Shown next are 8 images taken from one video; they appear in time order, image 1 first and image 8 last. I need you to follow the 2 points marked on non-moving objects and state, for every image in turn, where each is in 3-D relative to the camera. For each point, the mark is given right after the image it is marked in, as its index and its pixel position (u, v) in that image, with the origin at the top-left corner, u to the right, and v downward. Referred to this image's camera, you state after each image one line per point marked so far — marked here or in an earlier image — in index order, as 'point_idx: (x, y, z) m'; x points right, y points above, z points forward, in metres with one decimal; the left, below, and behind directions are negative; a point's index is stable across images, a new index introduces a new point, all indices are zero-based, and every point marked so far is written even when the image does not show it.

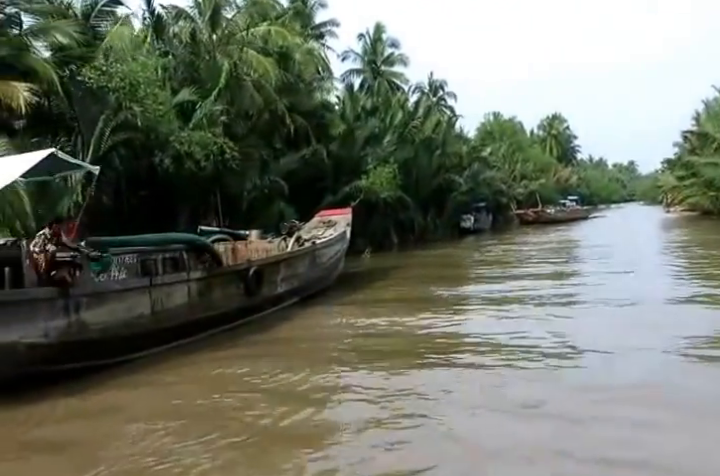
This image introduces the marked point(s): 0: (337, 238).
0: (-0.5, 0.0, +13.1) m
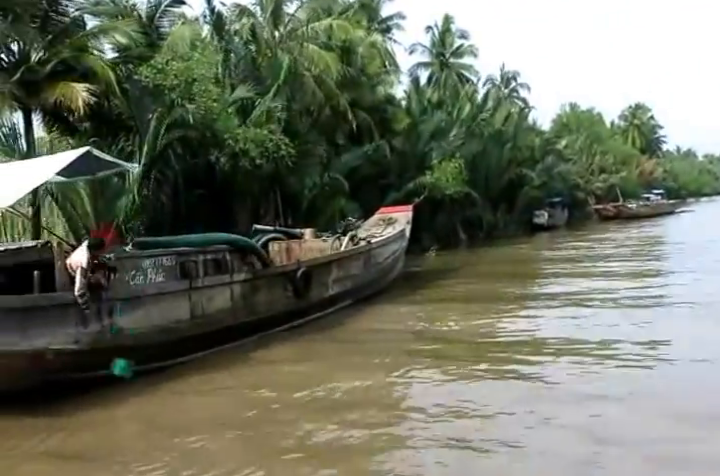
0: (+0.6, 0.0, +12.6) m
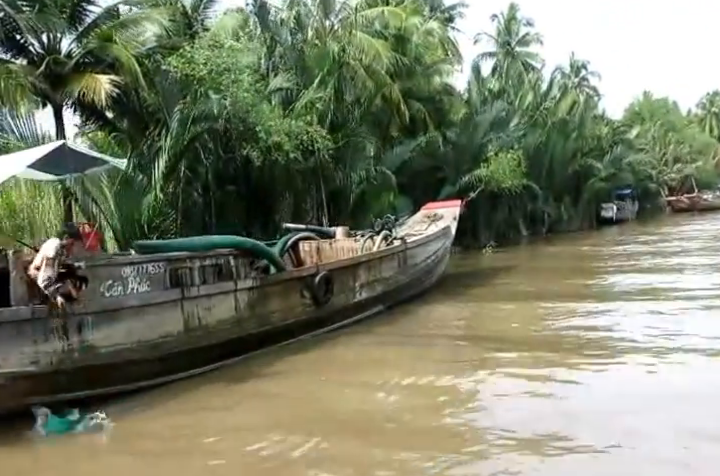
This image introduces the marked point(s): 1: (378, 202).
0: (+1.3, +0.1, +11.6) m
1: (+0.5, +1.0, +19.1) m
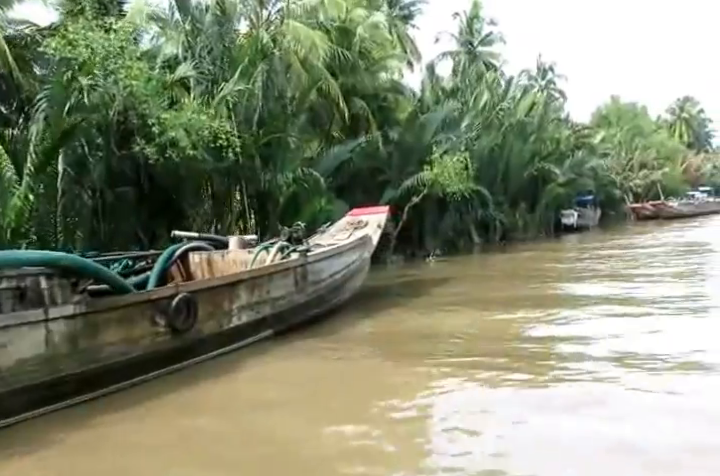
0: (-0.1, -0.1, +10.3) m
1: (-1.2, +0.9, +17.9) m
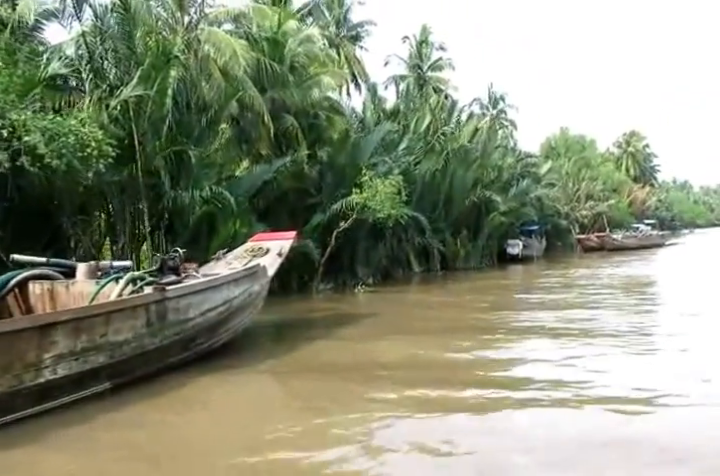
0: (-1.6, -0.5, +8.7) m
1: (-3.1, +0.3, +16.2) m
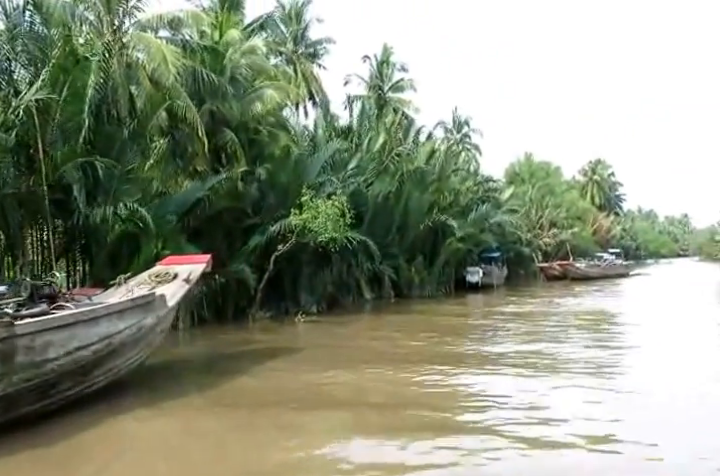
0: (-2.6, -0.7, +7.3) m
1: (-4.5, -0.2, +14.7) m
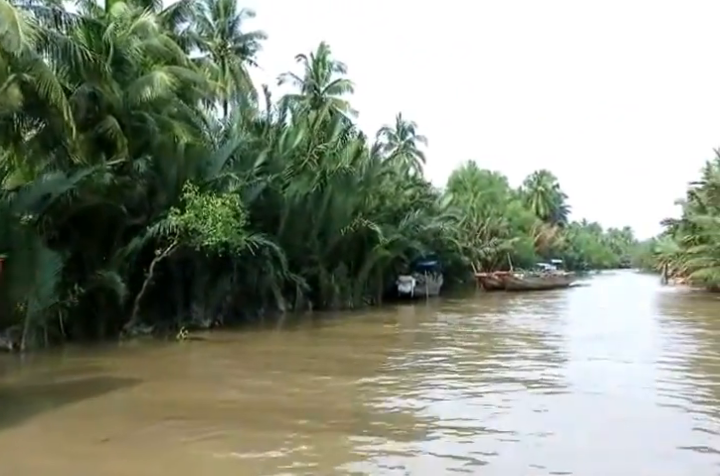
0: (-4.1, -0.7, +4.9) m
1: (-6.5, -0.2, +12.2) m
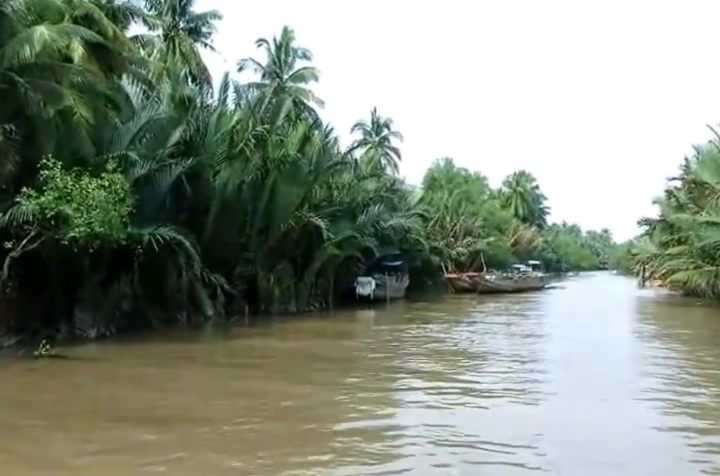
0: (-5.3, -0.5, +1.9) m
1: (-7.9, 0.0, +9.1) m
